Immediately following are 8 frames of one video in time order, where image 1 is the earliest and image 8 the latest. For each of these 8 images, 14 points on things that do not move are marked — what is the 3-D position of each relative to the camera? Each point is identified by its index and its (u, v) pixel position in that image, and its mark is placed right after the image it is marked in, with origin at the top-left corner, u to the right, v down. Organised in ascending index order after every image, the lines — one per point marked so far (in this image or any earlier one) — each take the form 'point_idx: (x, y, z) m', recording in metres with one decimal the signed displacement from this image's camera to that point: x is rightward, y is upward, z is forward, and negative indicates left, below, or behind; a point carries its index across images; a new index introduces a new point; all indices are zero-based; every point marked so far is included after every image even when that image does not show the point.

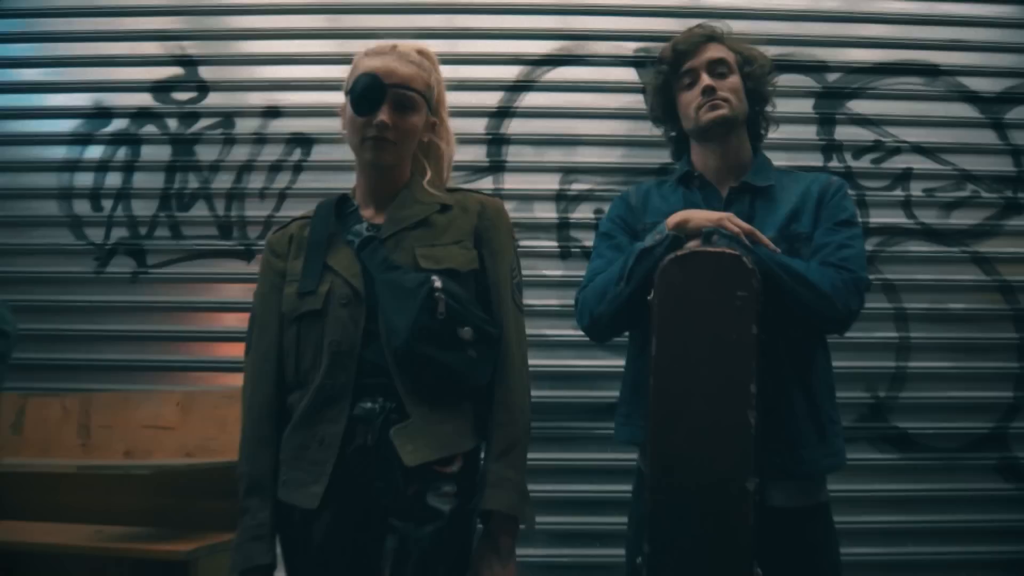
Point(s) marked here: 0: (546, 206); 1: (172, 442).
0: (+0.1, +0.3, +3.0) m
1: (-1.0, -0.5, +2.4) m
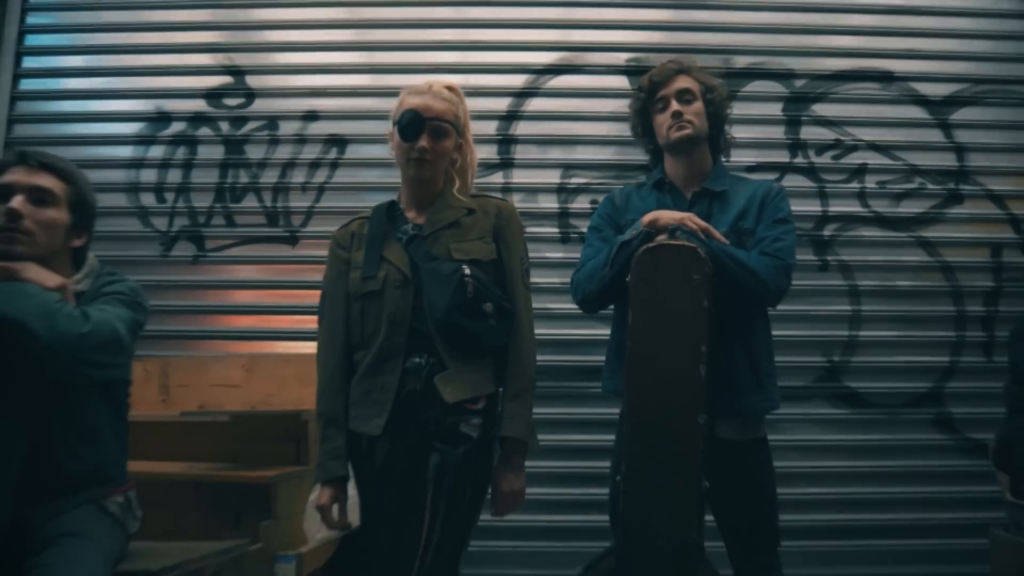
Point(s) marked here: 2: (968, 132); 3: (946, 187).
0: (+0.2, +0.4, +3.5) m
1: (-1.0, -0.4, +2.9) m
2: (+2.1, +0.7, +3.6) m
3: (+1.9, +0.4, +3.5) m
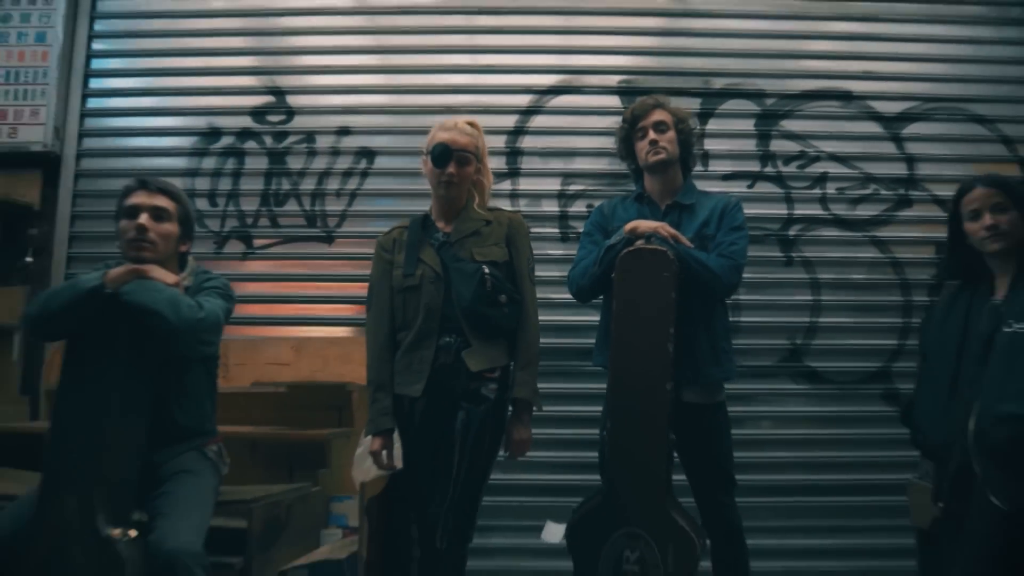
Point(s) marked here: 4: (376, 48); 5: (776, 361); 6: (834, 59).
0: (+0.2, +0.4, +4.0) m
1: (-1.0, -0.4, +3.4) m
2: (+2.1, +0.8, +4.1) m
3: (+2.0, +0.5, +4.0) m
4: (-0.7, +1.3, +4.2) m
5: (+1.3, -0.4, +3.8) m
6: (+1.7, +1.2, +4.2) m
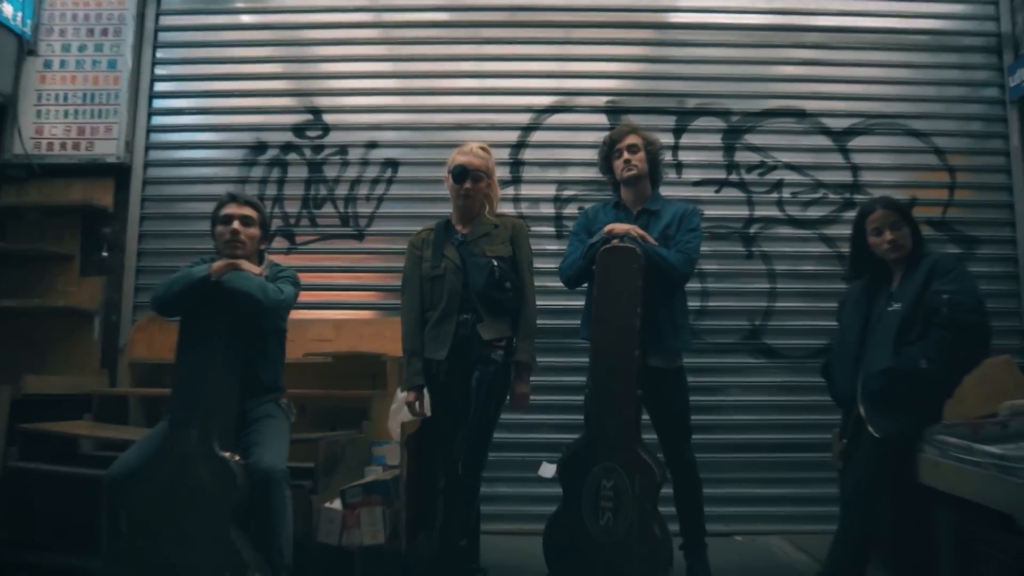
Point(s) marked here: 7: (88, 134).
0: (+0.2, +0.5, +4.7) m
1: (-1.0, -0.3, +4.1) m
2: (+2.1, +0.8, +4.8) m
3: (+2.0, +0.5, +4.7) m
4: (-0.7, +1.3, +4.8) m
5: (+1.3, -0.3, +4.5) m
6: (+1.7, +1.3, +4.8) m
7: (-2.6, +0.9, +4.8) m
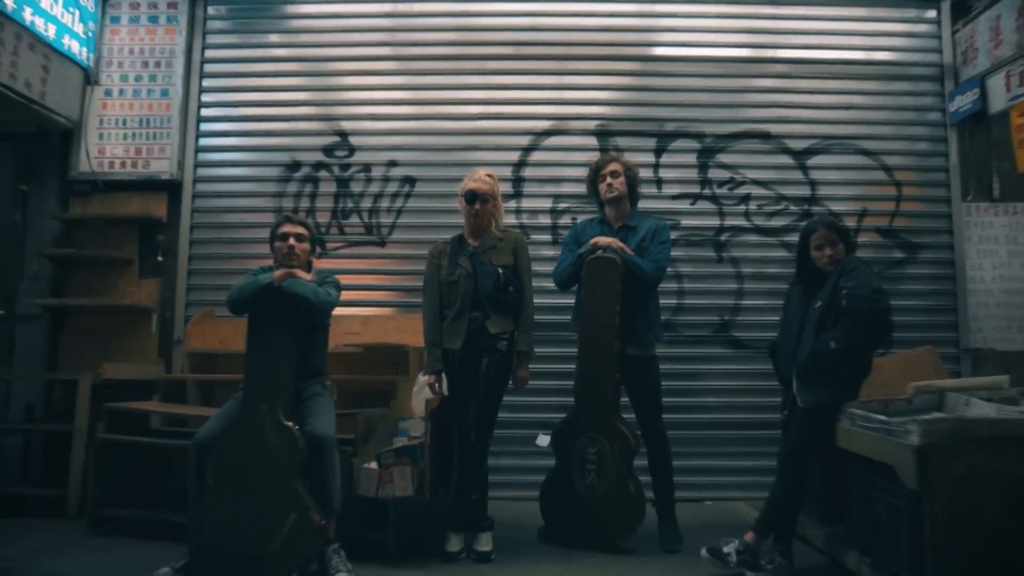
0: (+0.2, +0.5, +5.4) m
1: (-1.0, -0.3, +4.8) m
2: (+2.2, +0.8, +5.5) m
3: (+2.0, +0.5, +5.4) m
4: (-0.7, +1.3, +5.5) m
5: (+1.3, -0.3, +5.2) m
6: (+1.7, +1.3, +5.5) m
7: (-2.6, +0.9, +5.5) m
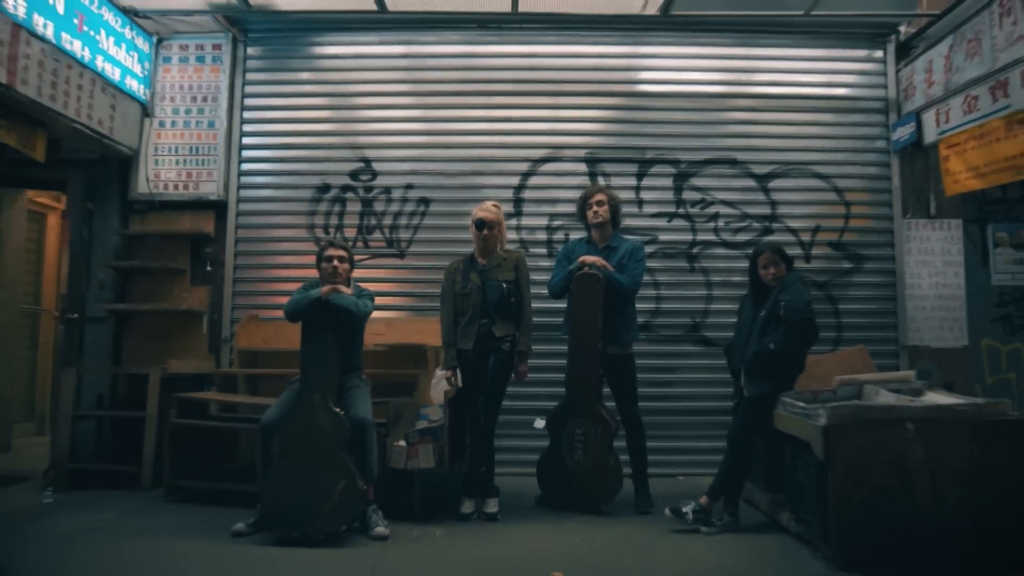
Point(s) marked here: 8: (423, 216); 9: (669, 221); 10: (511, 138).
0: (+0.2, +0.4, +6.2) m
1: (-0.9, -0.4, +5.7) m
2: (+2.2, +0.8, +6.3) m
3: (+2.0, +0.5, +6.2) m
4: (-0.7, +1.3, +6.4) m
5: (+1.3, -0.3, +6.1) m
6: (+1.7, +1.2, +6.3) m
7: (-2.6, +0.9, +6.3) m
8: (-0.7, +0.6, +6.3) m
9: (+1.3, +0.5, +6.2) m
10: (0.0, +1.2, +6.4) m
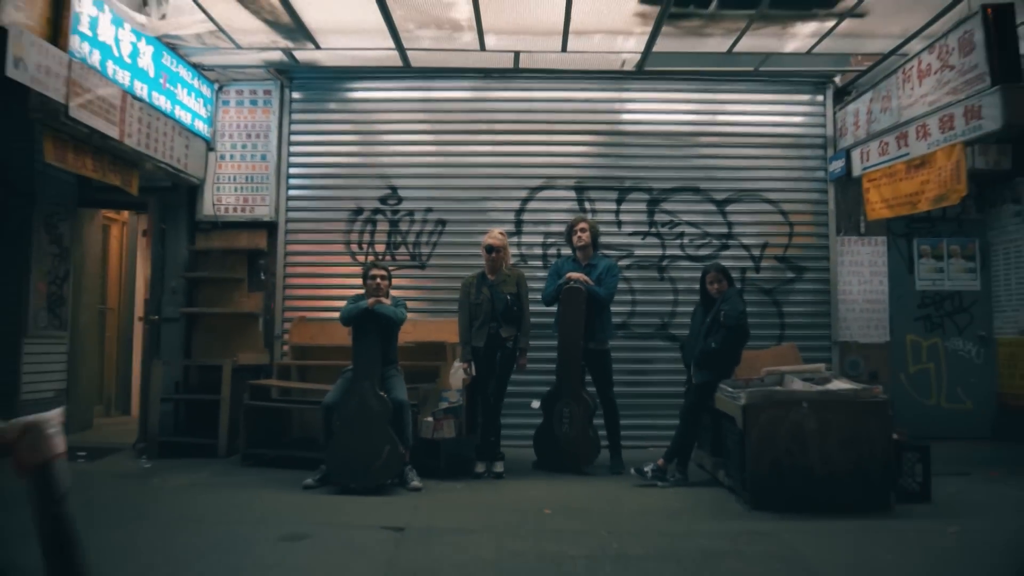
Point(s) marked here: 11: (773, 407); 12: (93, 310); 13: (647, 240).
0: (+0.3, +0.4, +7.5) m
1: (-0.9, -0.4, +7.0) m
2: (+2.2, +0.7, +7.6) m
3: (+2.0, +0.4, +7.5) m
4: (-0.7, +1.2, +7.7) m
5: (+1.4, -0.4, +7.4) m
6: (+1.8, +1.2, +7.6) m
7: (-2.6, +0.8, +7.6) m
8: (-0.7, +0.5, +7.6) m
9: (+1.3, +0.5, +7.5) m
10: (0.0, +1.2, +7.6) m
11: (+1.7, -0.8, +4.9) m
12: (-4.6, -0.2, +8.6) m
13: (+1.3, +0.5, +7.5) m
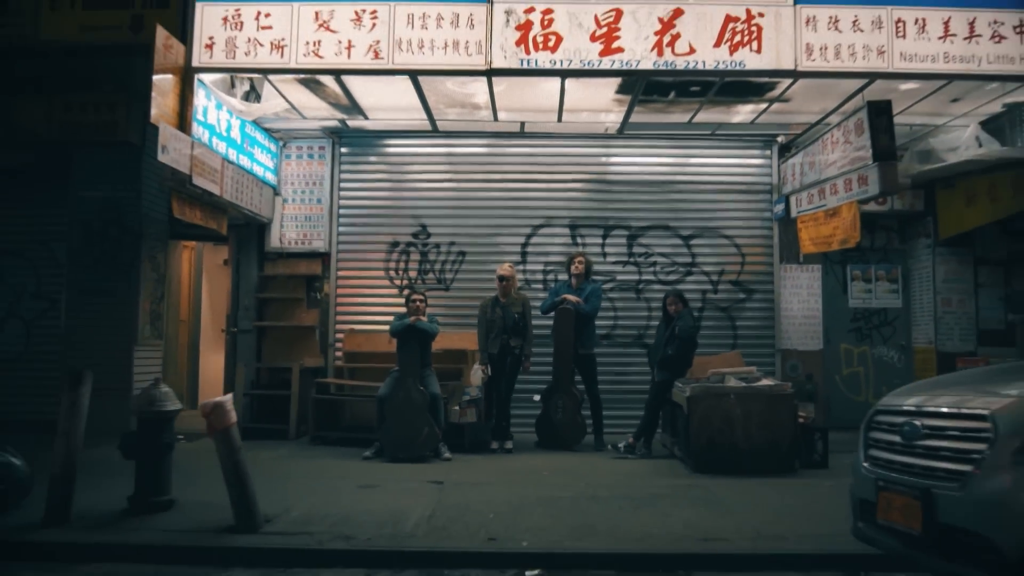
0: (+0.3, +0.2, +9.3) m
1: (-0.9, -0.7, +8.8) m
2: (+2.3, +0.5, +9.4) m
3: (+2.1, +0.2, +9.3) m
4: (-0.6, +1.0, +9.5) m
5: (+1.4, -0.6, +9.2) m
6: (+1.8, +1.0, +9.5) m
7: (-2.5, +0.6, +9.5) m
8: (-0.6, +0.3, +9.4) m
9: (+1.4, +0.3, +9.4) m
10: (+0.1, +1.0, +9.5) m
11: (+1.7, -1.0, +6.8) m
12: (-4.5, -0.5, +10.4) m
13: (+1.4, +0.3, +9.3) m
